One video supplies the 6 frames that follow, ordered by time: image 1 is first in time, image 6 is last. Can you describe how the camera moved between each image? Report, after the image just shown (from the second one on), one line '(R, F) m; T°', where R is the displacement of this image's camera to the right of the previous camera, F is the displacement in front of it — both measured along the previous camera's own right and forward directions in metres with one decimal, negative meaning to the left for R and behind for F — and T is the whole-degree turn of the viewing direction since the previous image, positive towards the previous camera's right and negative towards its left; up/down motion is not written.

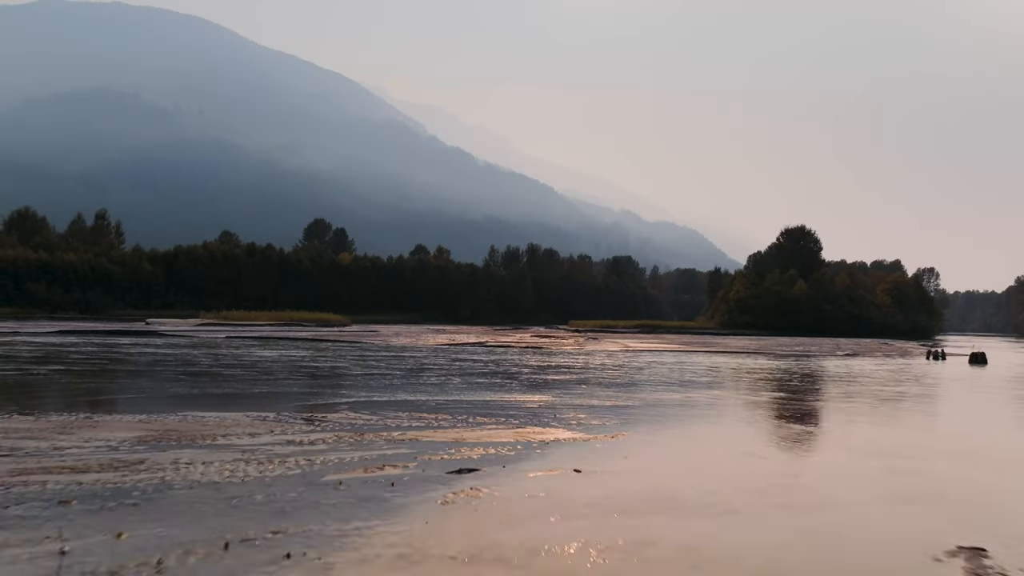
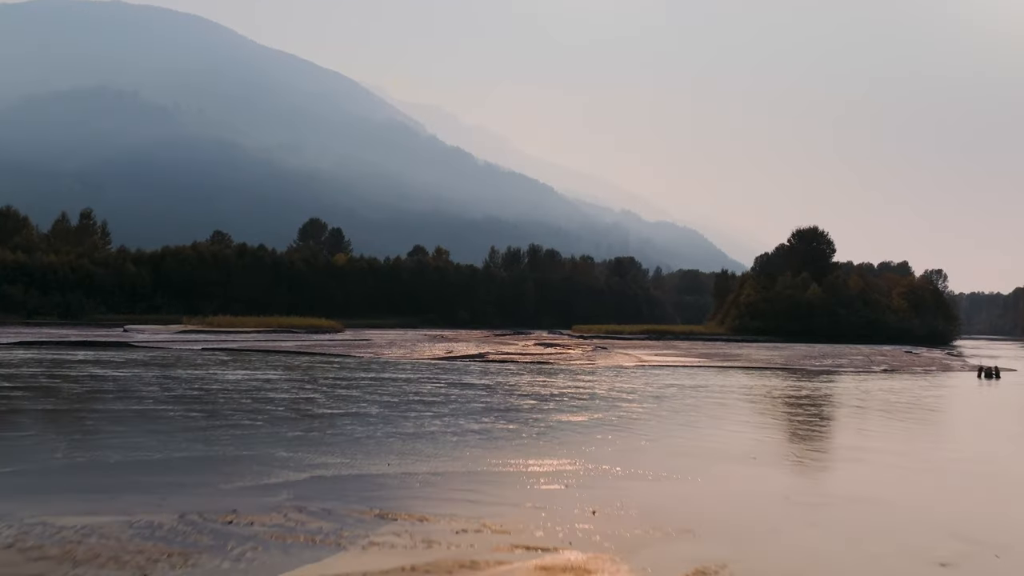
(-0.2, +3.4) m; 0°
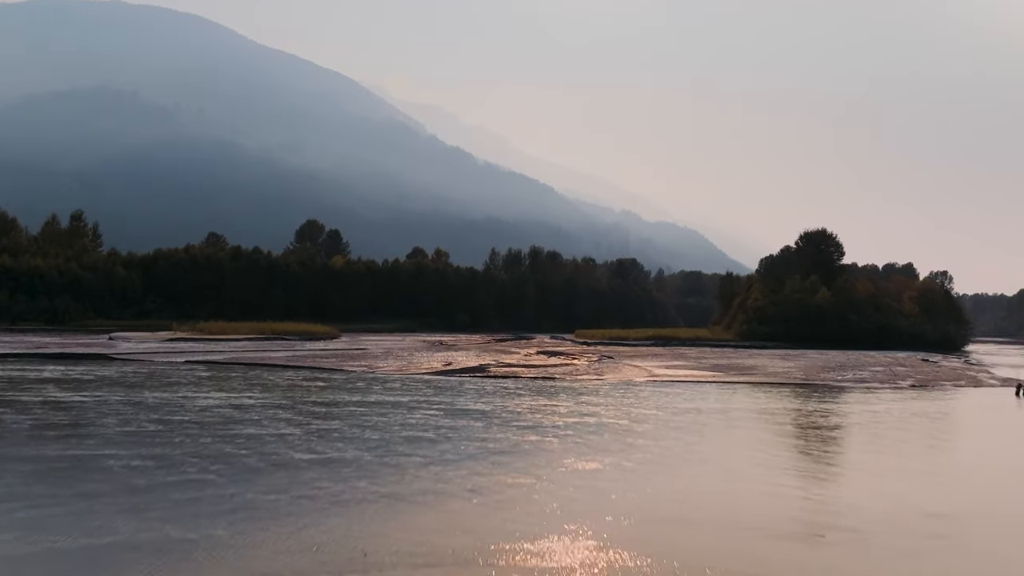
(-0.1, +2.1) m; 0°
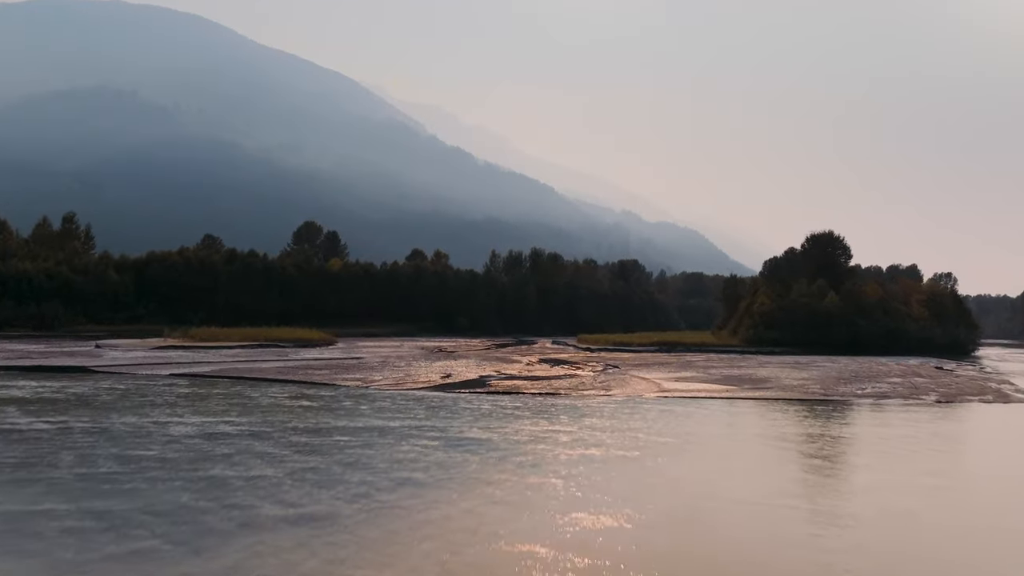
(-0.1, +1.7) m; 0°
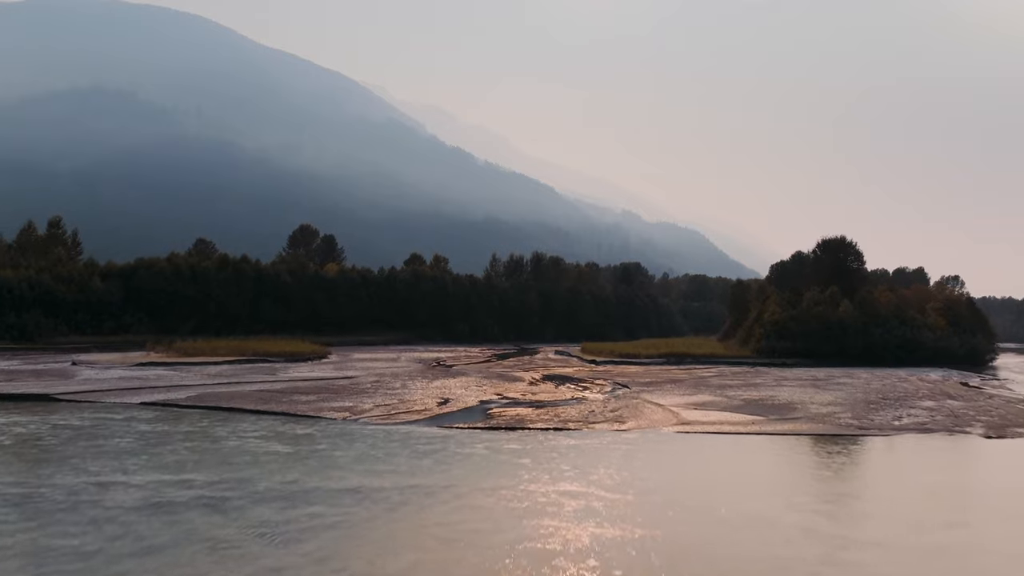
(-0.1, +2.8) m; 0°
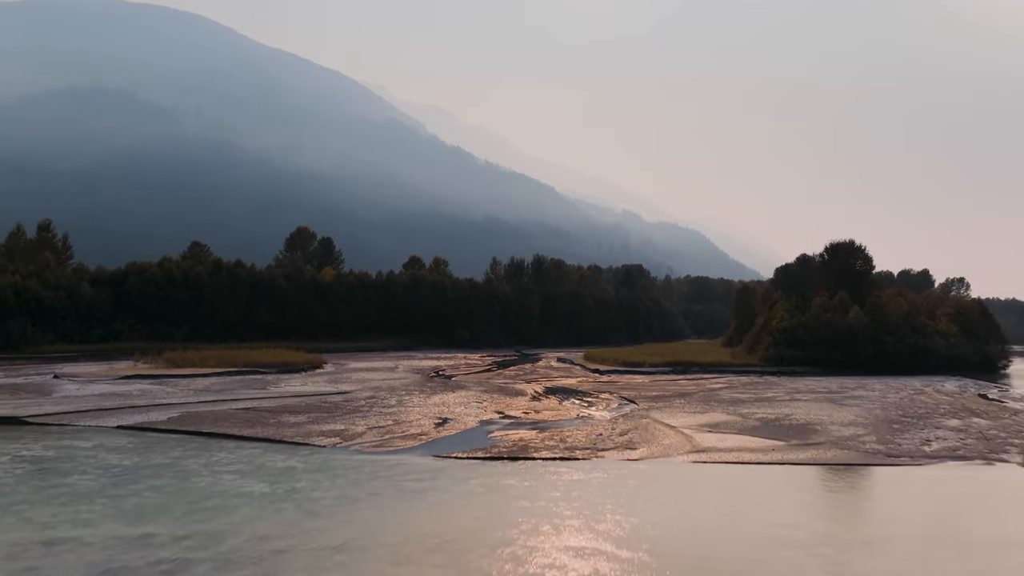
(-0.1, +1.9) m; 0°
